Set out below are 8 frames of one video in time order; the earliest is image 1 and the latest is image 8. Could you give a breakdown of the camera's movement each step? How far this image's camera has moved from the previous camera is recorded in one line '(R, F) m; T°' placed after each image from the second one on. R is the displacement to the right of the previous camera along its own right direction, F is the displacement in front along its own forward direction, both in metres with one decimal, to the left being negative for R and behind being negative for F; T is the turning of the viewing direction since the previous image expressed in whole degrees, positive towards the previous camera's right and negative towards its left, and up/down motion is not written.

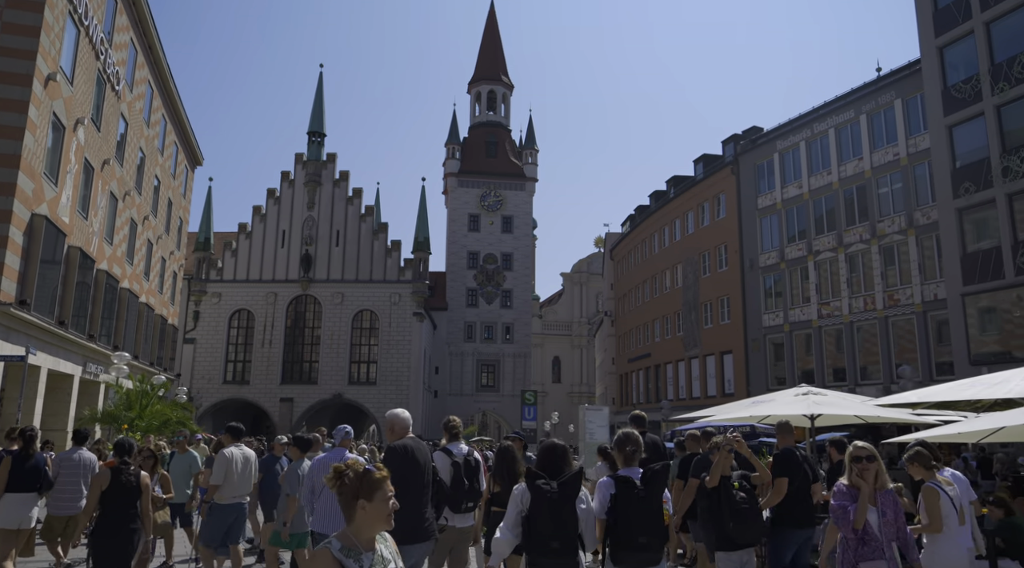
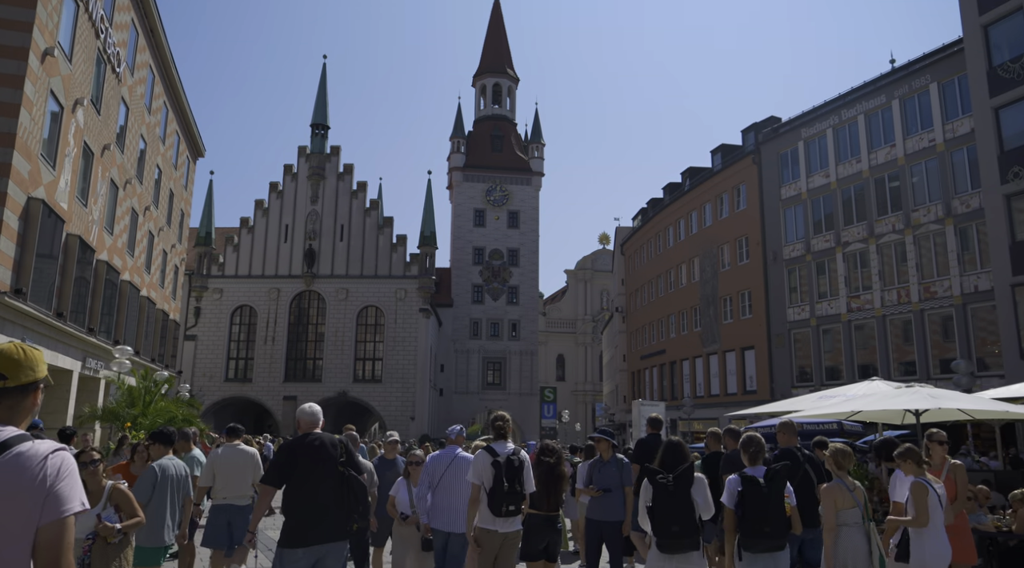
(-0.7, +1.1) m; 0°
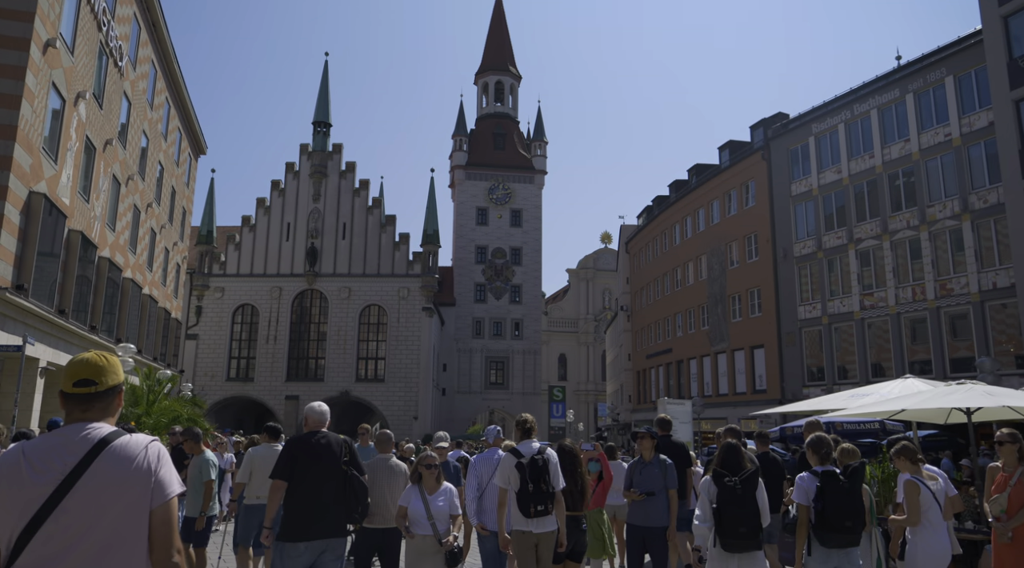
(-0.3, +0.4) m; 0°
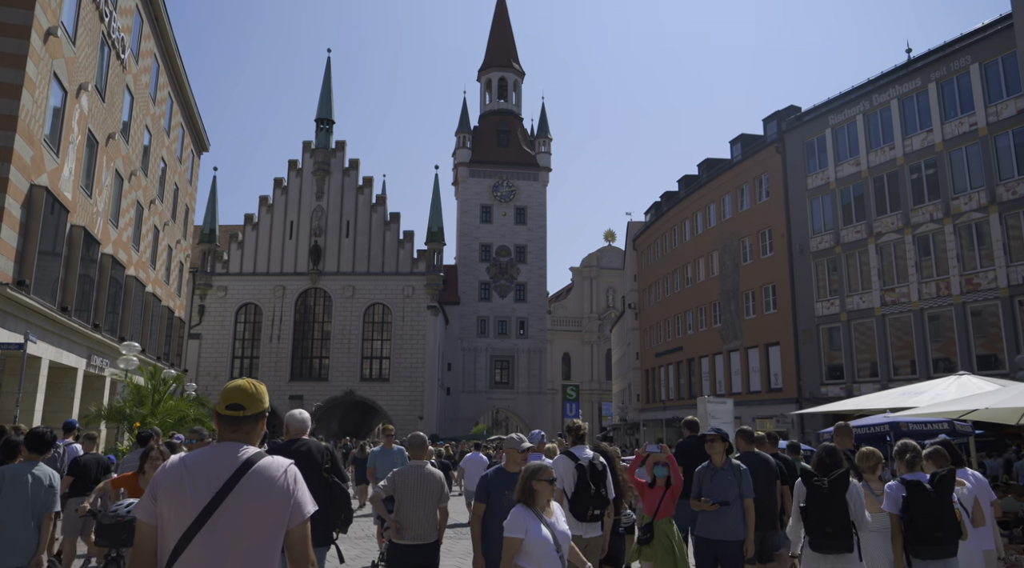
(-0.4, +0.6) m; 0°
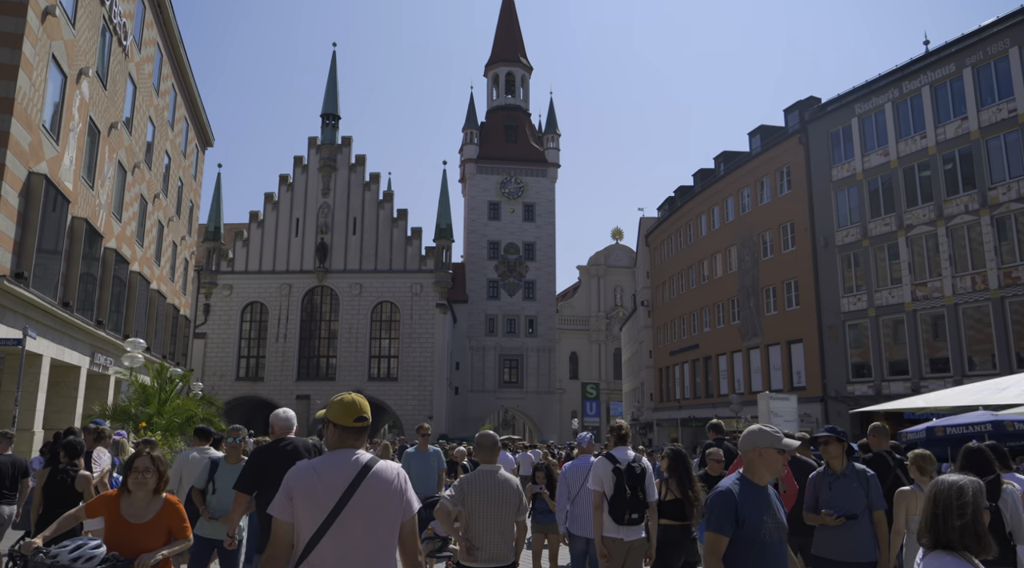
(-0.5, +0.9) m; 0°
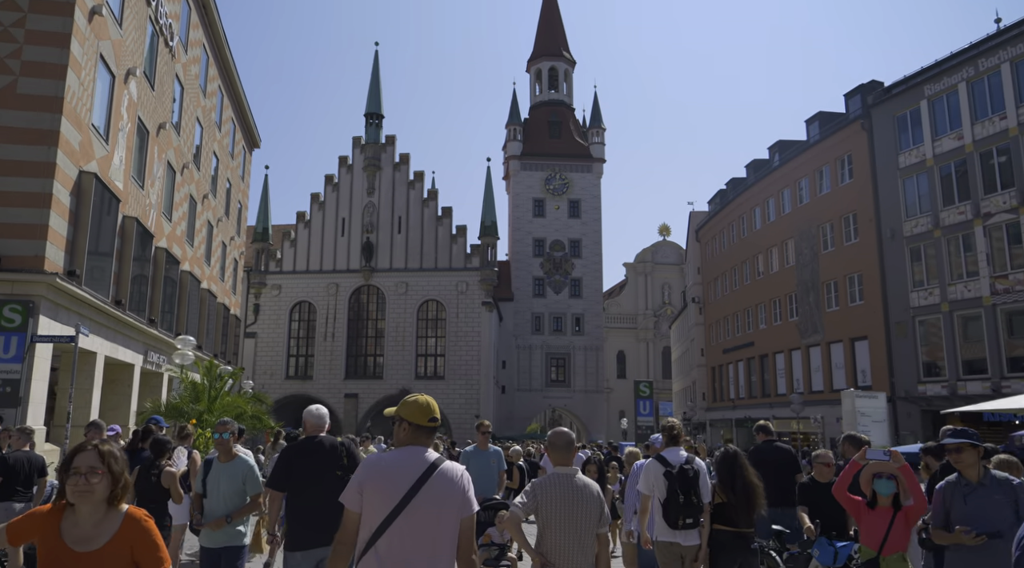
(-0.3, +0.6) m; -3°
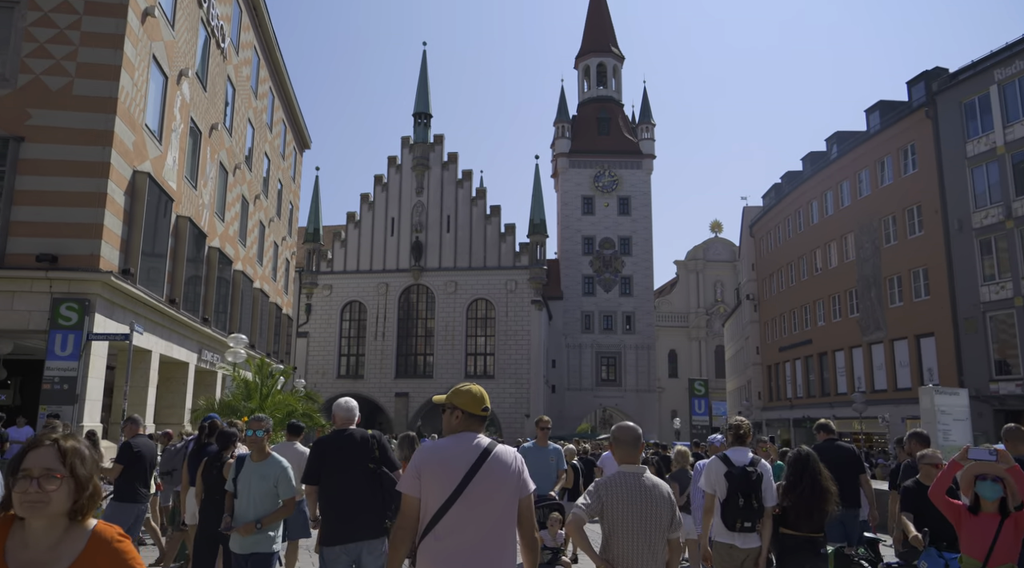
(0.0, +0.3) m; -4°
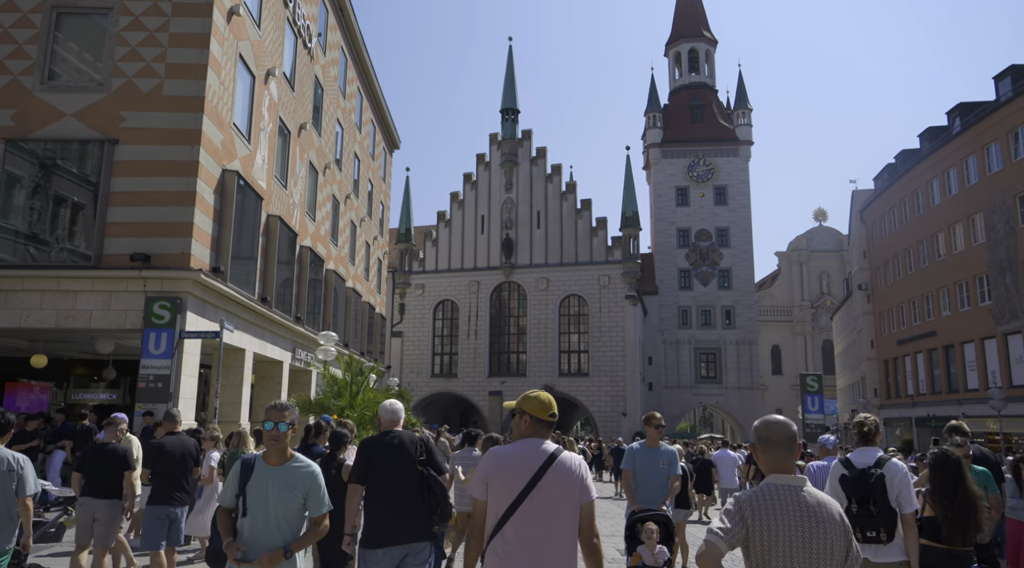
(-0.1, +0.9) m; -7°
